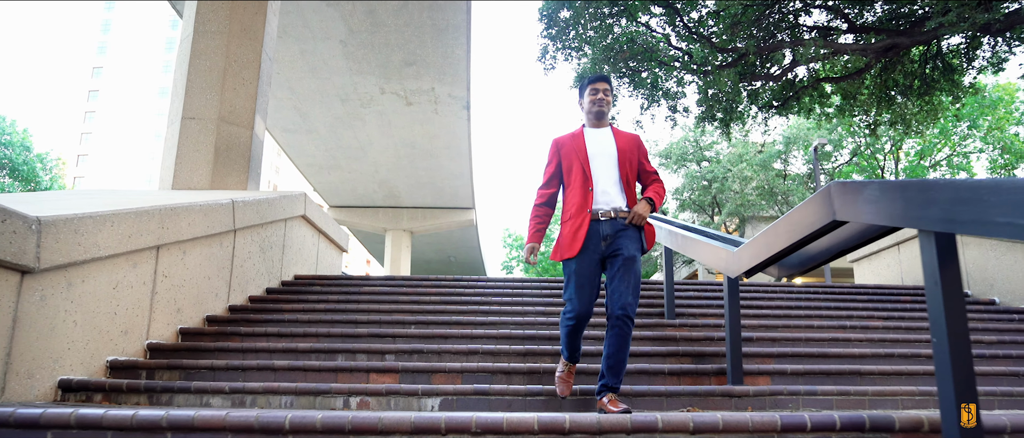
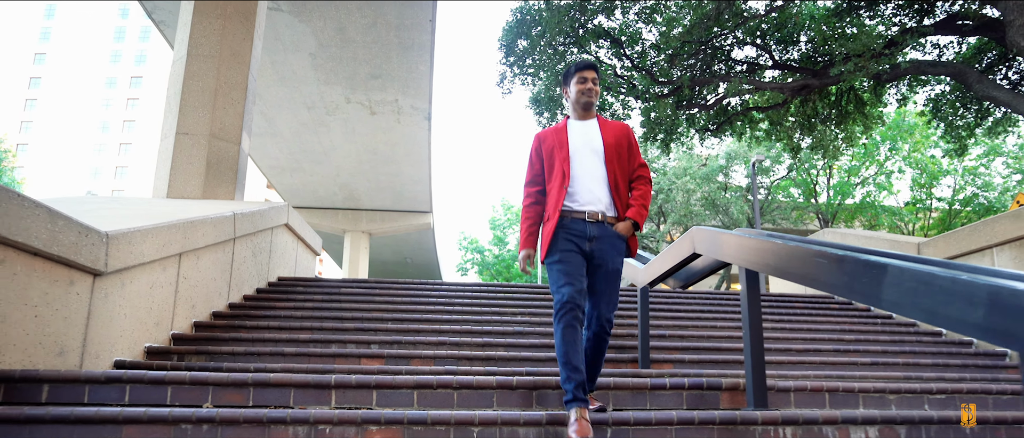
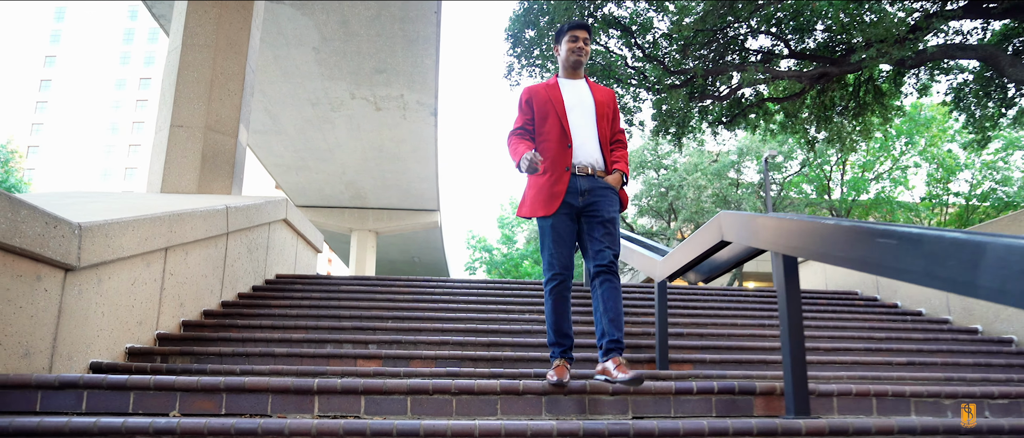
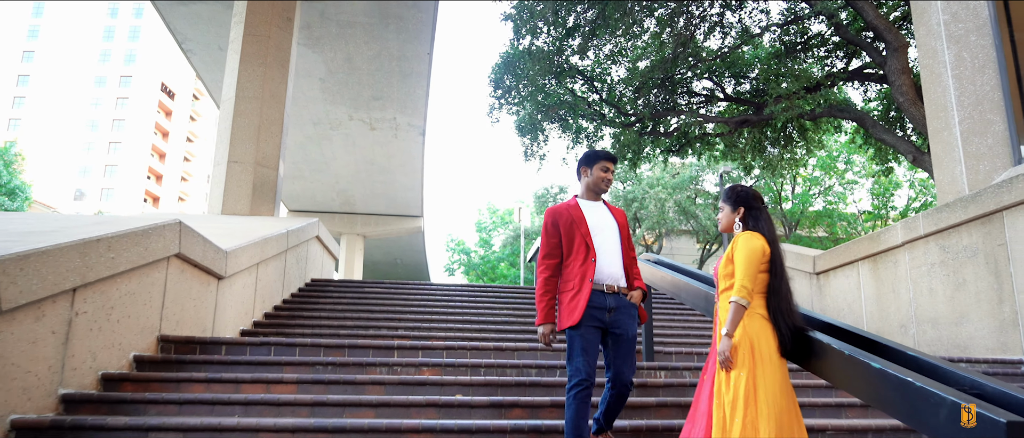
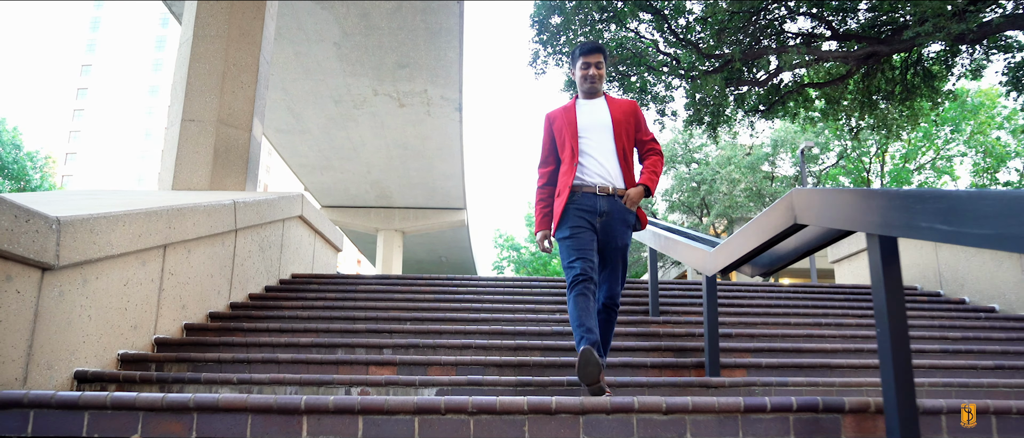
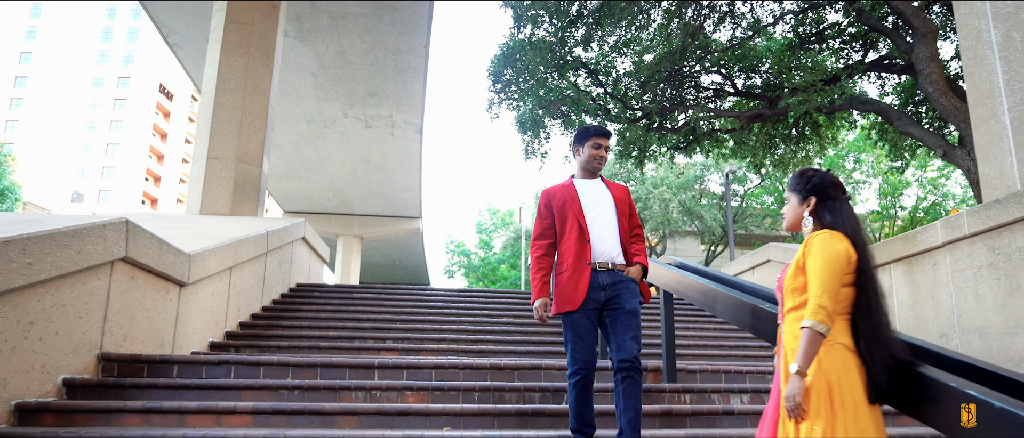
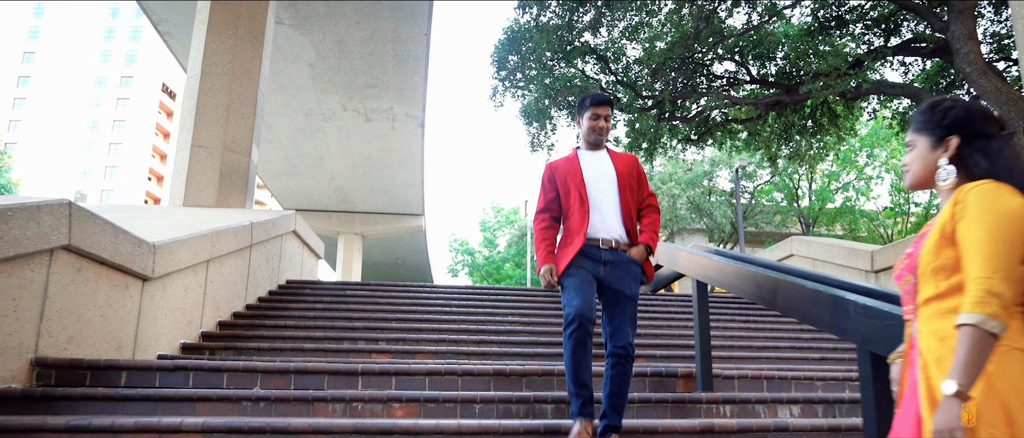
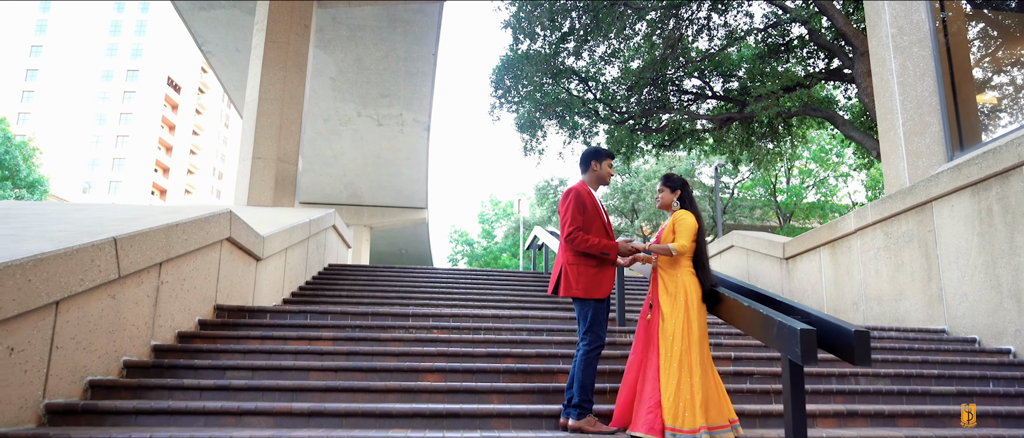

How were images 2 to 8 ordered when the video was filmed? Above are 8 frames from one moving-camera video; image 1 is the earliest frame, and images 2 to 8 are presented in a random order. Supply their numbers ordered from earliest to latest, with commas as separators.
5, 3, 2, 7, 6, 4, 8
